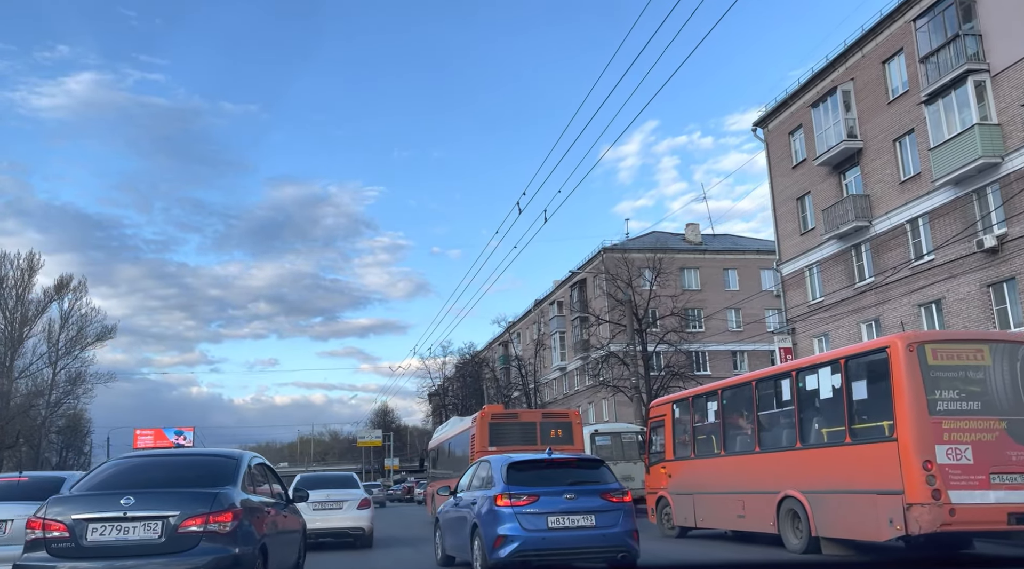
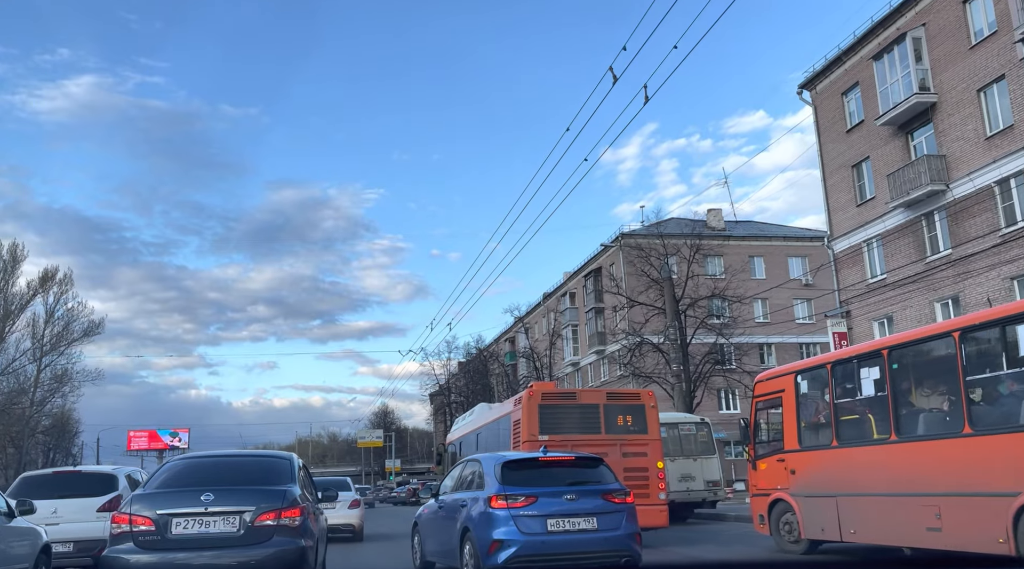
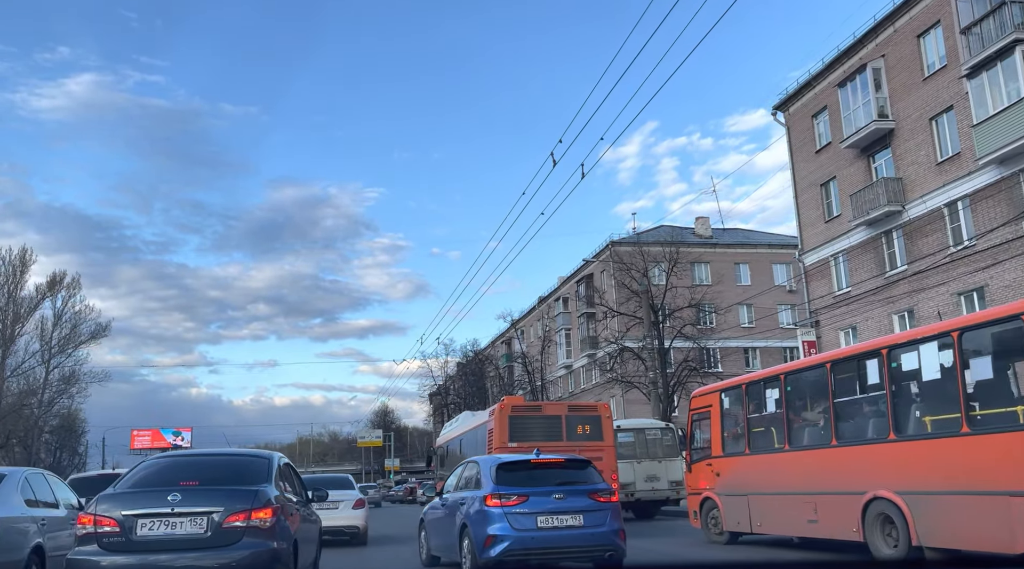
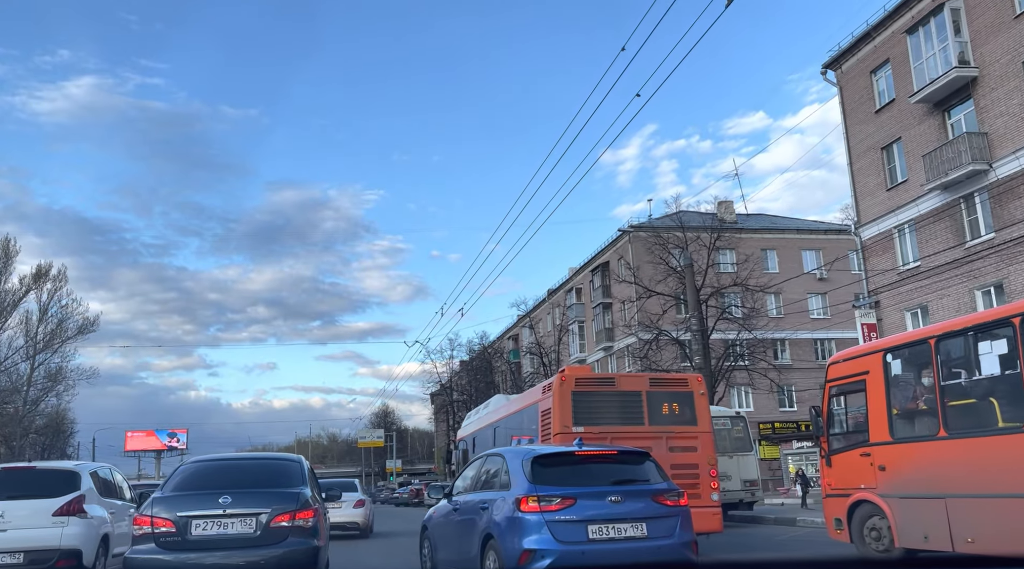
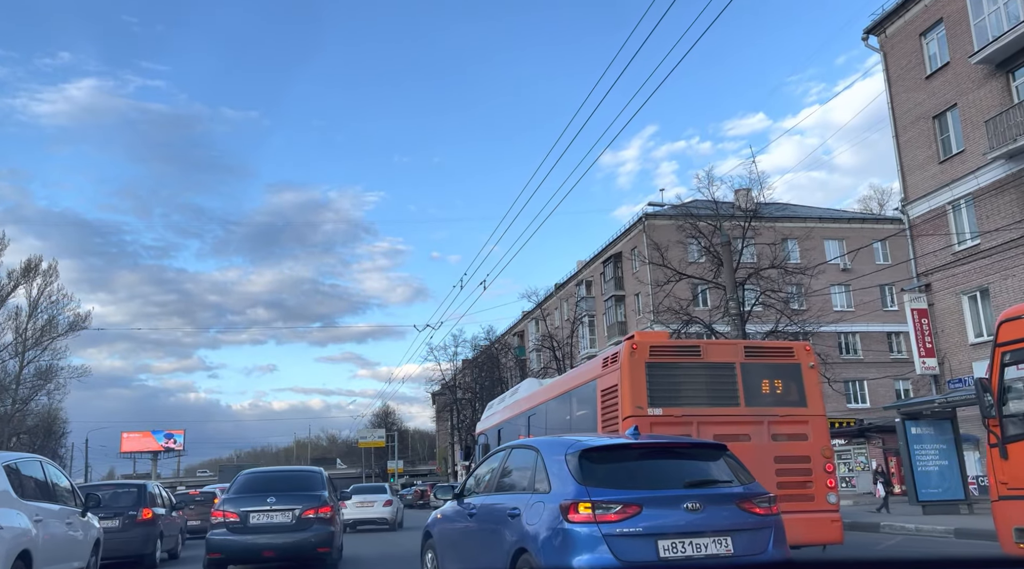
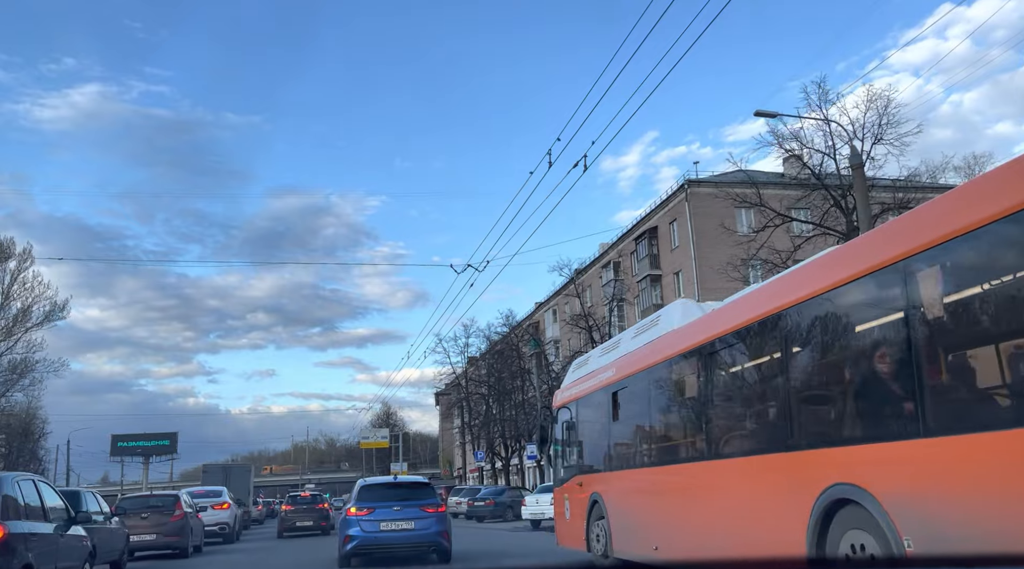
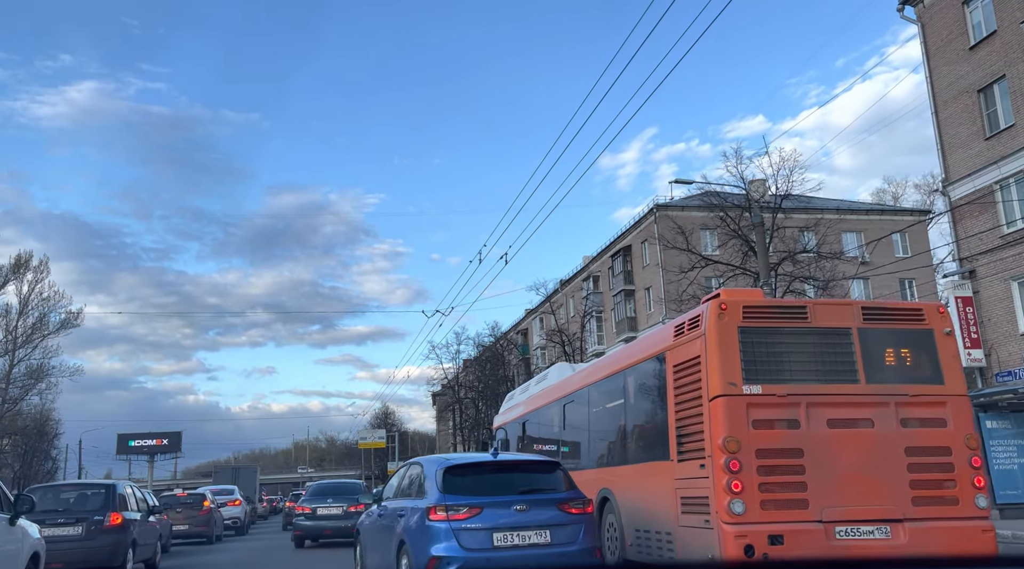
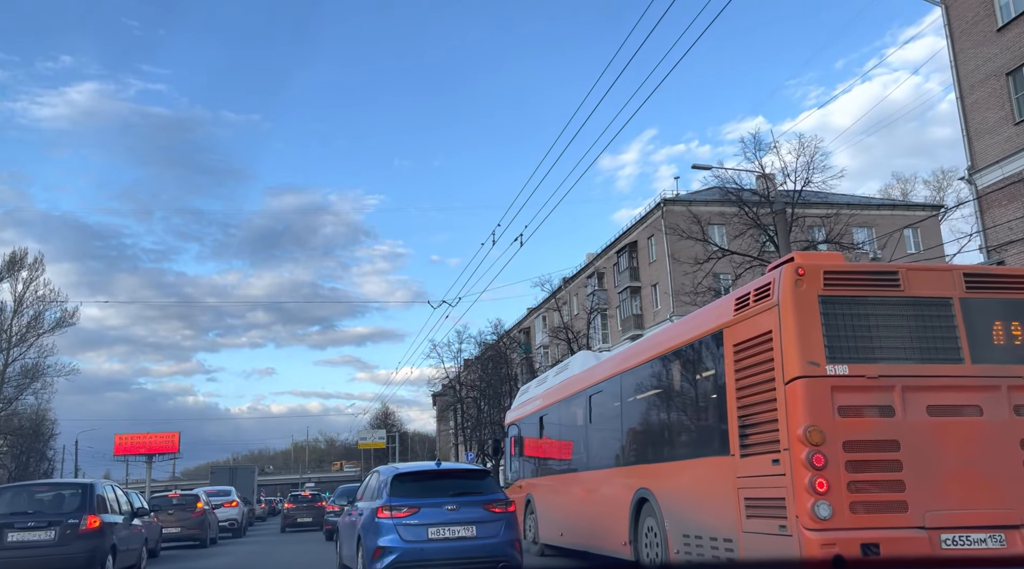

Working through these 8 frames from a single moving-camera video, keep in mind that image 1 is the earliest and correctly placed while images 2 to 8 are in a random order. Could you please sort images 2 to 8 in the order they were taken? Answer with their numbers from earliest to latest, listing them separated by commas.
3, 2, 4, 5, 7, 8, 6
